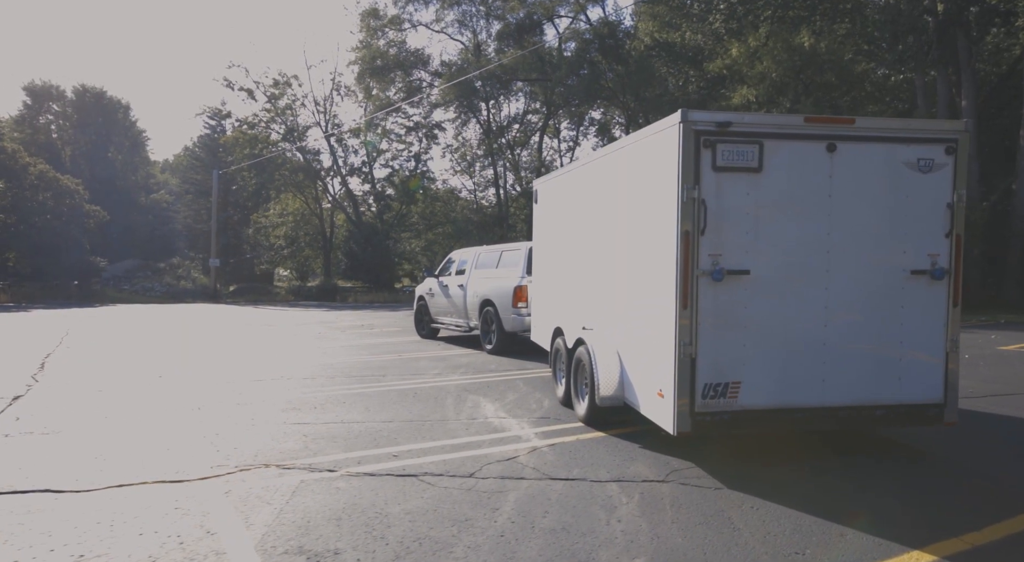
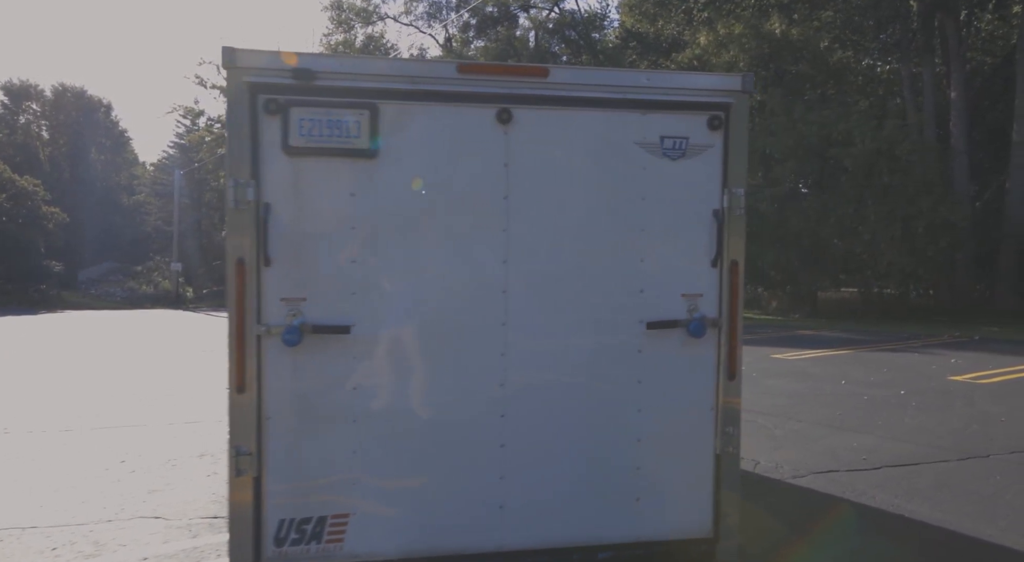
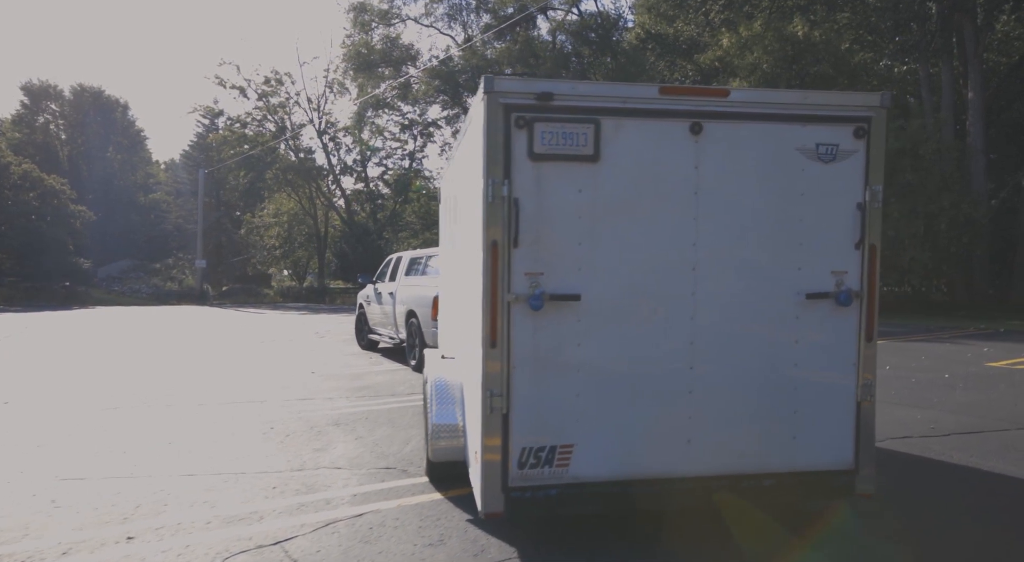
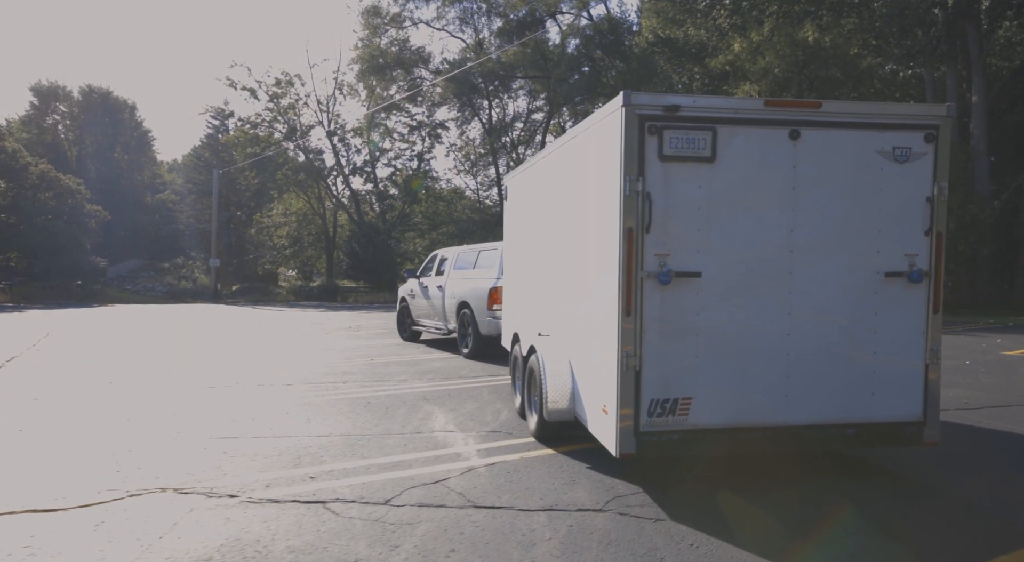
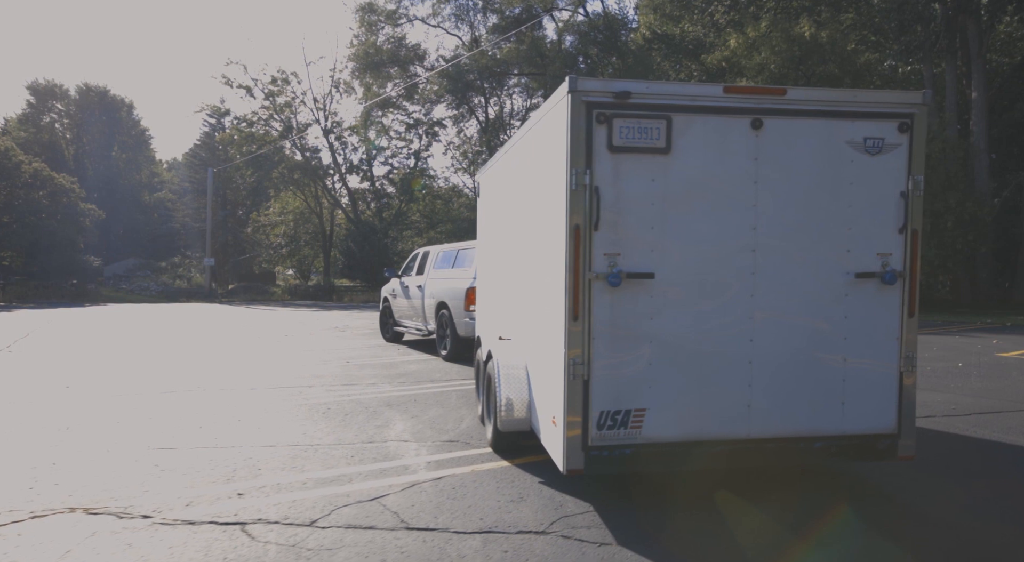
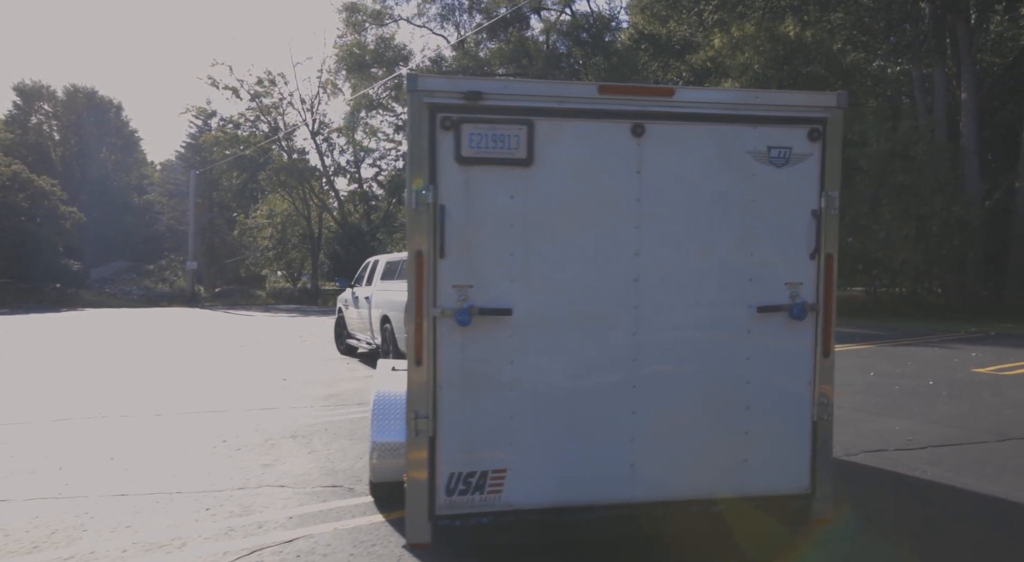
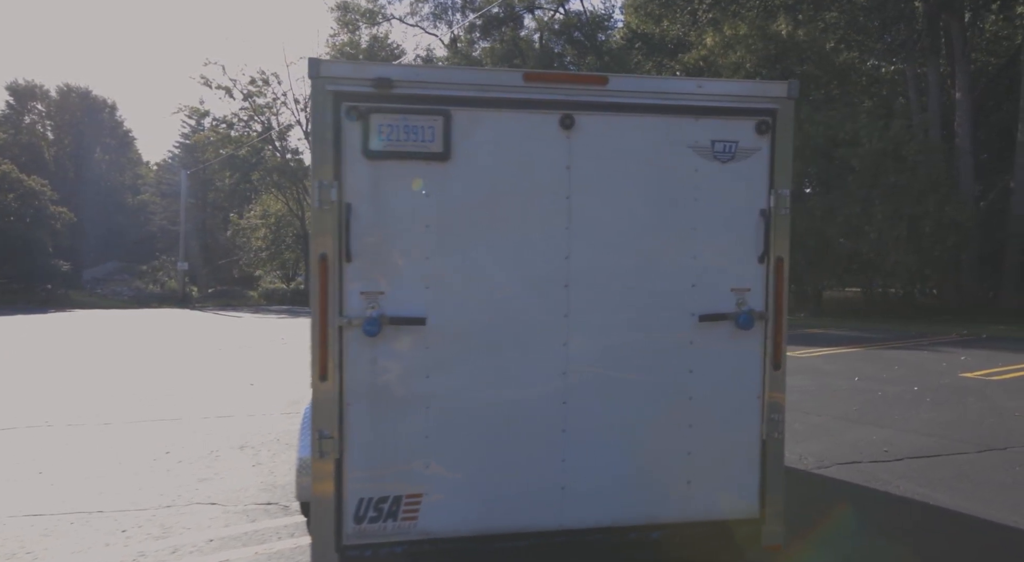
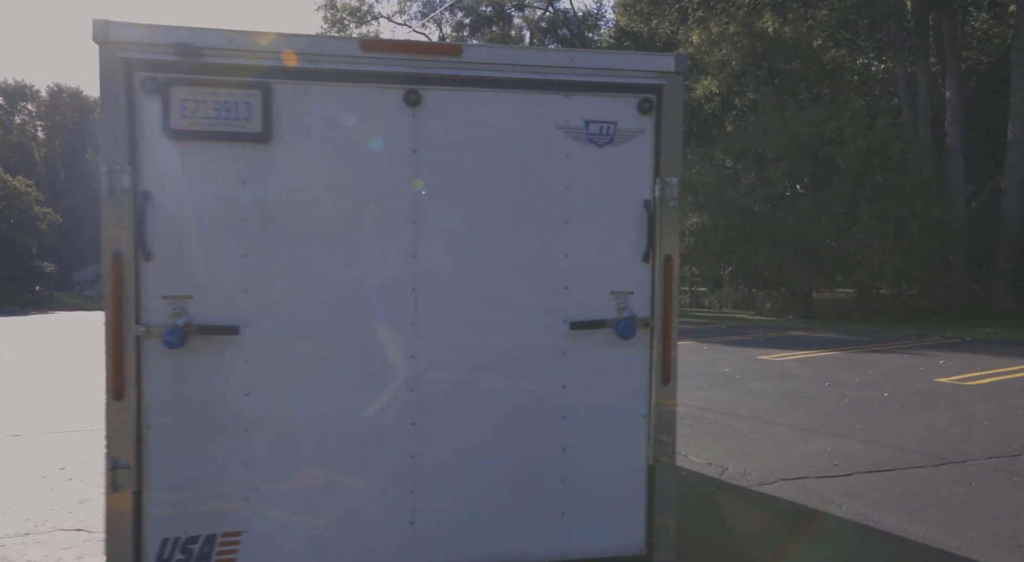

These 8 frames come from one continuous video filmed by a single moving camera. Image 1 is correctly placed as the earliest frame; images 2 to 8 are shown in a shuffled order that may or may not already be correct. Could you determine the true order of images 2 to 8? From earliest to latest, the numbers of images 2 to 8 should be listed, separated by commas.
4, 5, 3, 6, 7, 2, 8
